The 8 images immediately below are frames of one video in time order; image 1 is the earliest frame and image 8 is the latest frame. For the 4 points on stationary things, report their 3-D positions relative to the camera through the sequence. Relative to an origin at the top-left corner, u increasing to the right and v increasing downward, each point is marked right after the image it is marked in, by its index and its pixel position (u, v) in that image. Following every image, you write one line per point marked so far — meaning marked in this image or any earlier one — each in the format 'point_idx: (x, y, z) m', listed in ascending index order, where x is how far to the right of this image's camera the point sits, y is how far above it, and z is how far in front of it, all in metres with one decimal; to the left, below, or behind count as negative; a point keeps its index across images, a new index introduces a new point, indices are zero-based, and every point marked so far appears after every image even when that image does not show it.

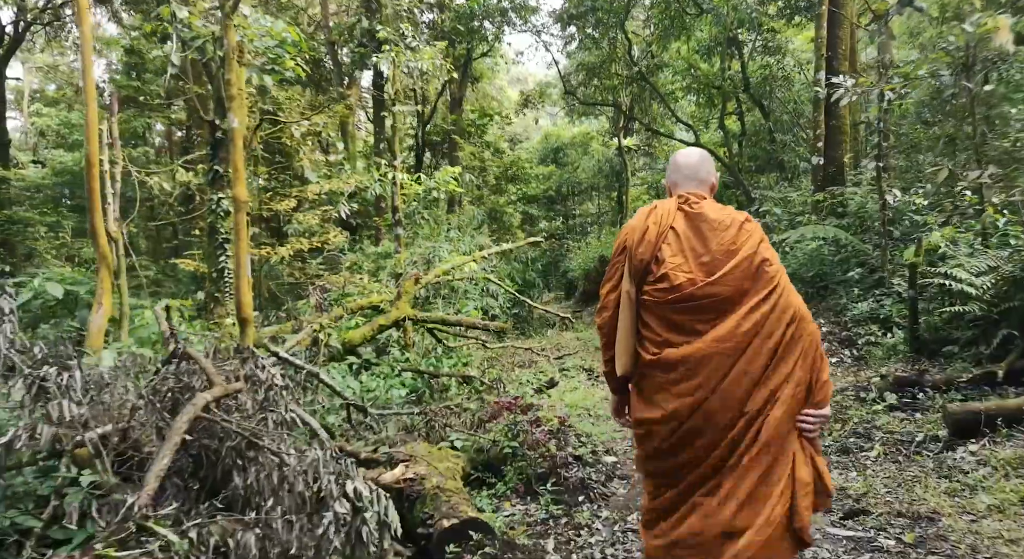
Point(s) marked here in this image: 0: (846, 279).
0: (+4.2, 0.0, +8.5) m
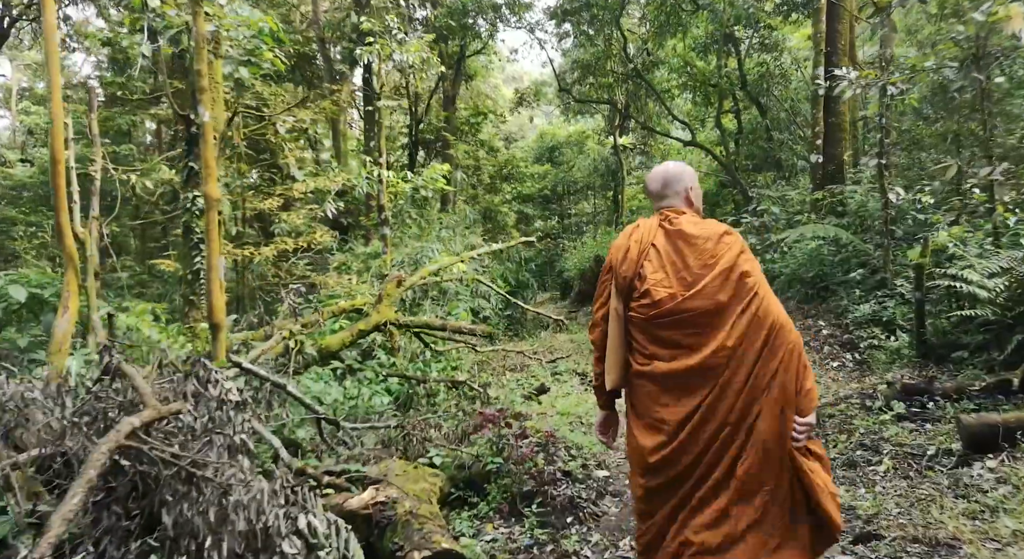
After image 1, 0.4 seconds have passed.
0: (+4.1, 0.0, +8.3) m
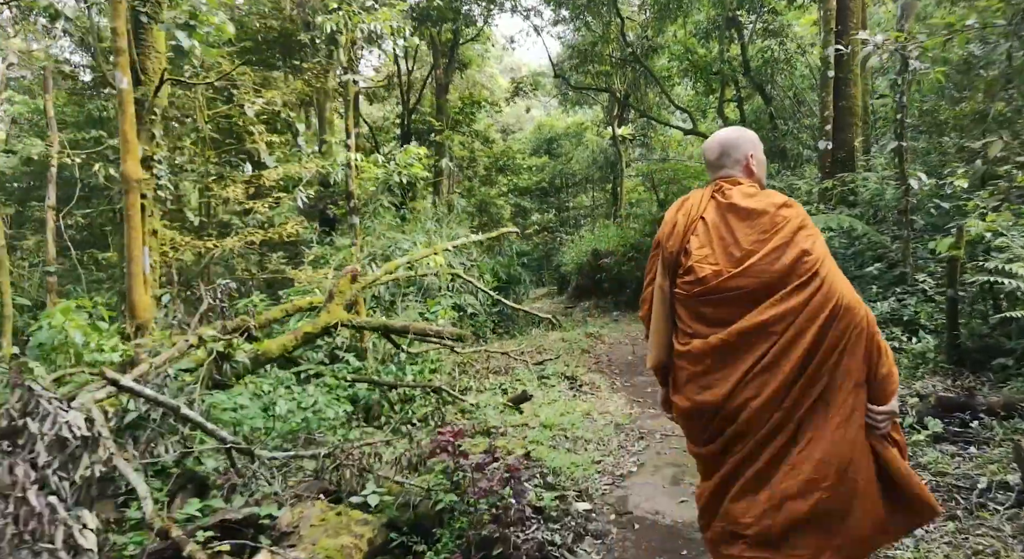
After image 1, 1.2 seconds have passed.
0: (+3.9, +0.1, +7.6) m
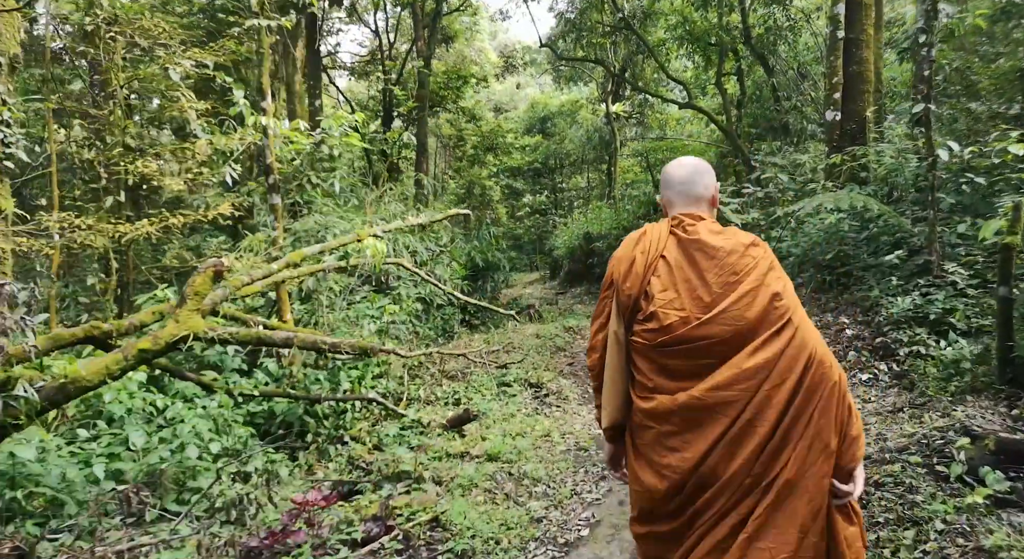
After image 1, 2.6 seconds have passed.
0: (+3.5, +0.2, +6.5) m
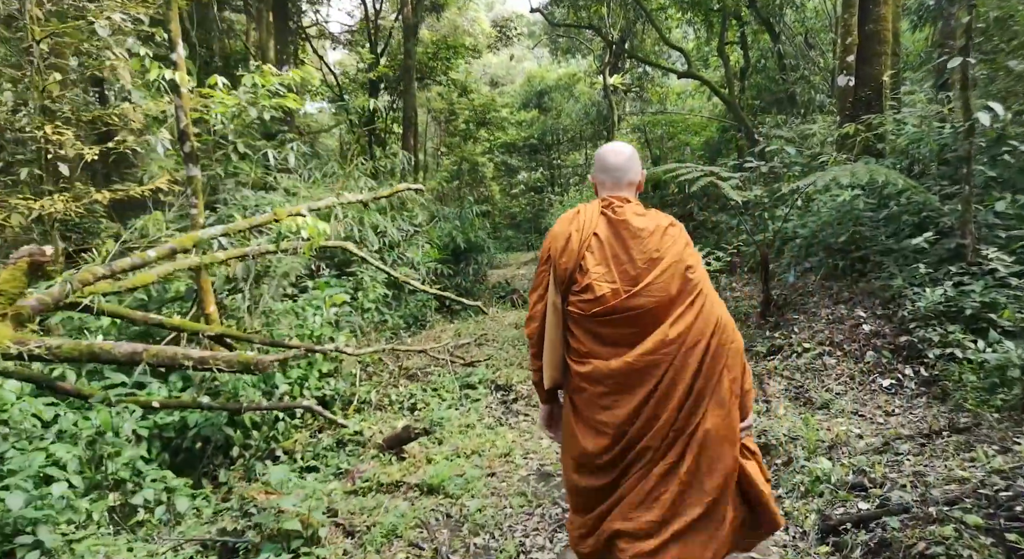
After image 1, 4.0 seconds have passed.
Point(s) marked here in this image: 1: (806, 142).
0: (+3.2, +0.3, +5.7) m
1: (+3.9, +1.8, +8.9) m
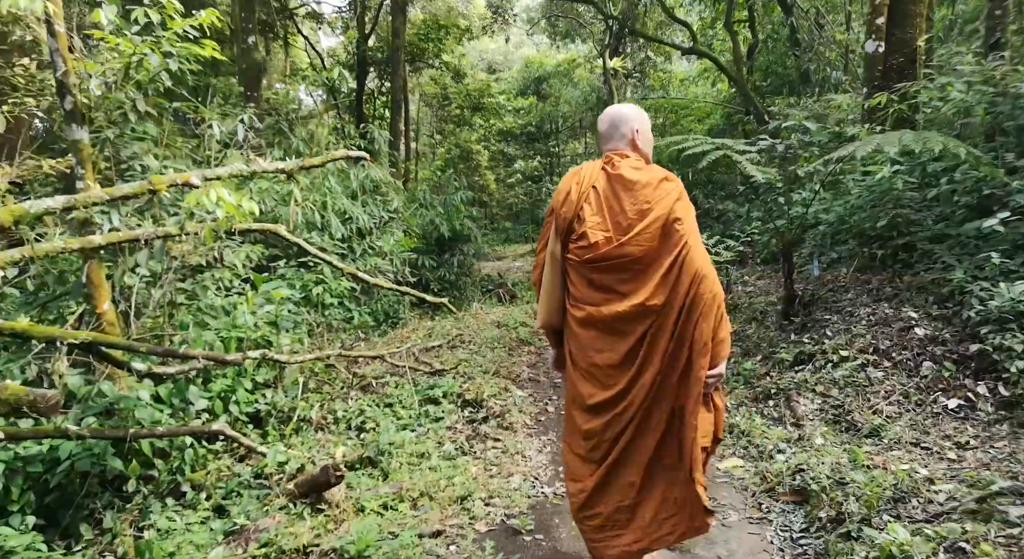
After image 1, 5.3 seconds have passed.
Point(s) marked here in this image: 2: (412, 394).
0: (+3.0, +0.3, +4.7) m
1: (+3.7, +1.9, +7.9) m
2: (-0.7, -0.8, +4.6) m
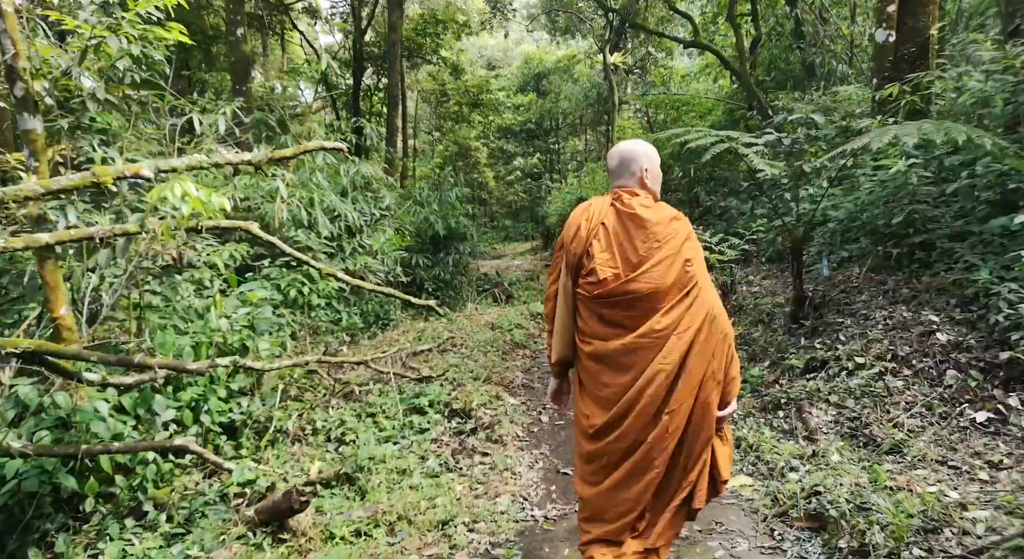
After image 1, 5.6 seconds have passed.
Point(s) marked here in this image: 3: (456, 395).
0: (+2.9, +0.3, +4.4) m
1: (+3.6, +1.9, +7.6) m
2: (-0.7, -0.8, +4.3) m
3: (-0.3, -0.7, +4.4) m
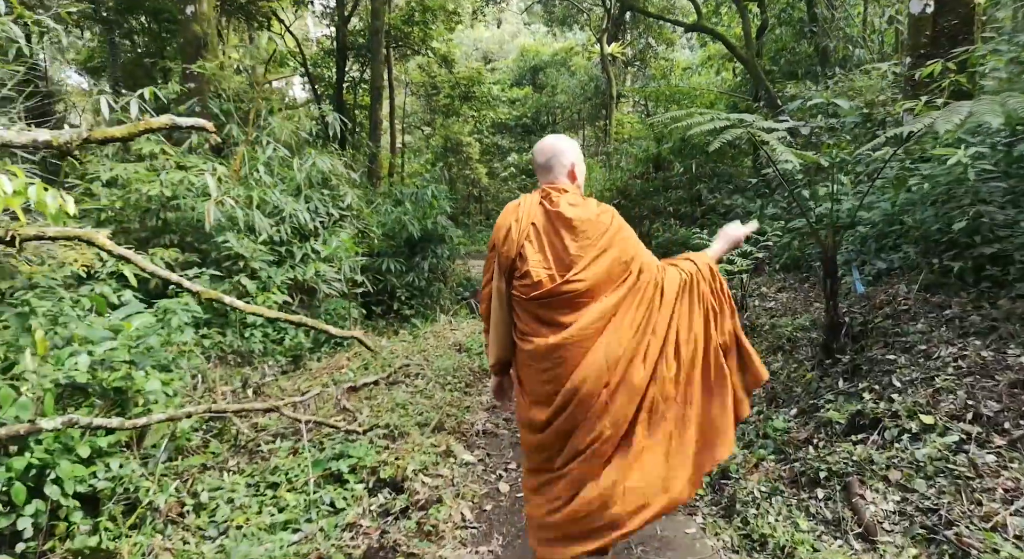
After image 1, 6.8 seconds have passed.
0: (+2.7, +0.2, +3.3) m
1: (+3.4, +1.8, +6.5) m
2: (-1.0, -0.9, +3.3) m
3: (-0.6, -0.9, +3.3) m
